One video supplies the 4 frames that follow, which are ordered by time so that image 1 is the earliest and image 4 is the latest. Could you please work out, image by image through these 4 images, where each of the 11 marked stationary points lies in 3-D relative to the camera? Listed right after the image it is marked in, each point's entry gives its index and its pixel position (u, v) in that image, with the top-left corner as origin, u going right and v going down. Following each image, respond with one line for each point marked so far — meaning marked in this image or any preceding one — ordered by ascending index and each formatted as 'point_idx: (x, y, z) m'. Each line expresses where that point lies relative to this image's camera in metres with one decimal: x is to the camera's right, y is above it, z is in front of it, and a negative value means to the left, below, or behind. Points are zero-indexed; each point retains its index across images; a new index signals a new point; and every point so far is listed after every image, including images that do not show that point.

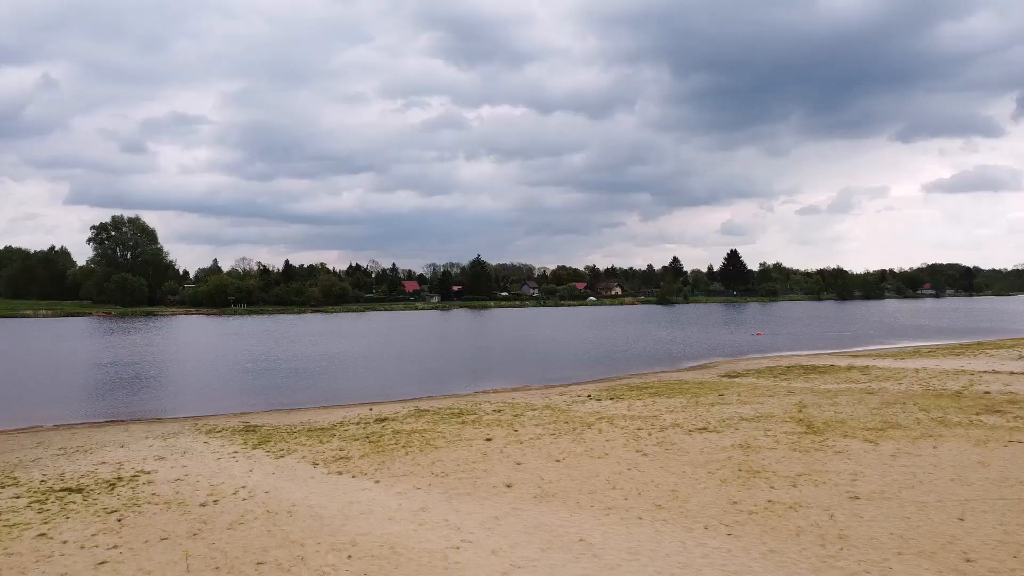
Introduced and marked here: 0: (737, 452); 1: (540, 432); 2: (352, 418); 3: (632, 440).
0: (+5.9, -4.3, +13.7) m
1: (+0.9, -4.5, +16.2) m
2: (-6.0, -4.8, +19.5) m
3: (+3.5, -4.4, +15.2) m
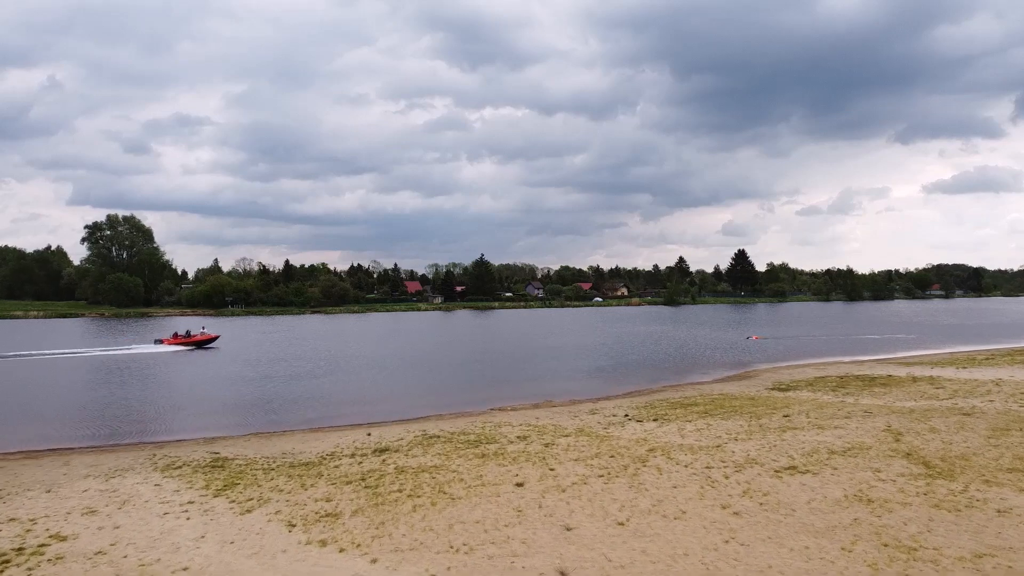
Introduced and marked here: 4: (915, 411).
0: (+6.7, -4.3, +10.1) m
1: (+1.7, -4.5, +12.7) m
2: (-5.1, -4.8, +16.0) m
3: (+4.3, -4.4, +11.6) m
4: (+14.6, -4.5, +19.0) m
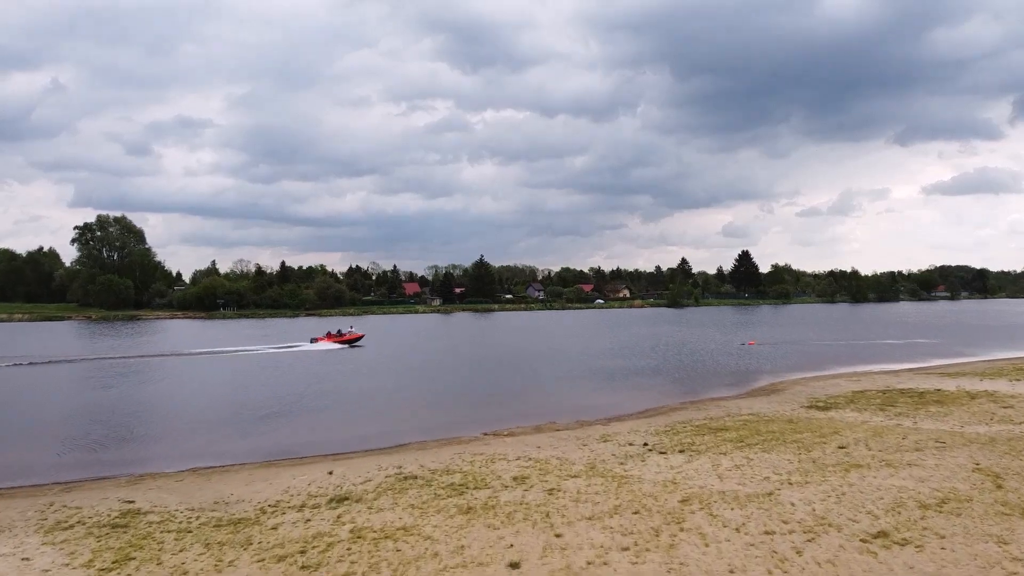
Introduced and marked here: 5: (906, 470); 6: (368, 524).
0: (+6.6, -4.4, +6.8) m
1: (+1.6, -4.6, +9.4) m
2: (-5.2, -4.9, +12.7) m
3: (+4.2, -4.5, +8.3) m
4: (+14.5, -4.6, +15.6) m
5: (+10.0, -4.6, +13.3) m
6: (-2.9, -4.7, +10.5) m
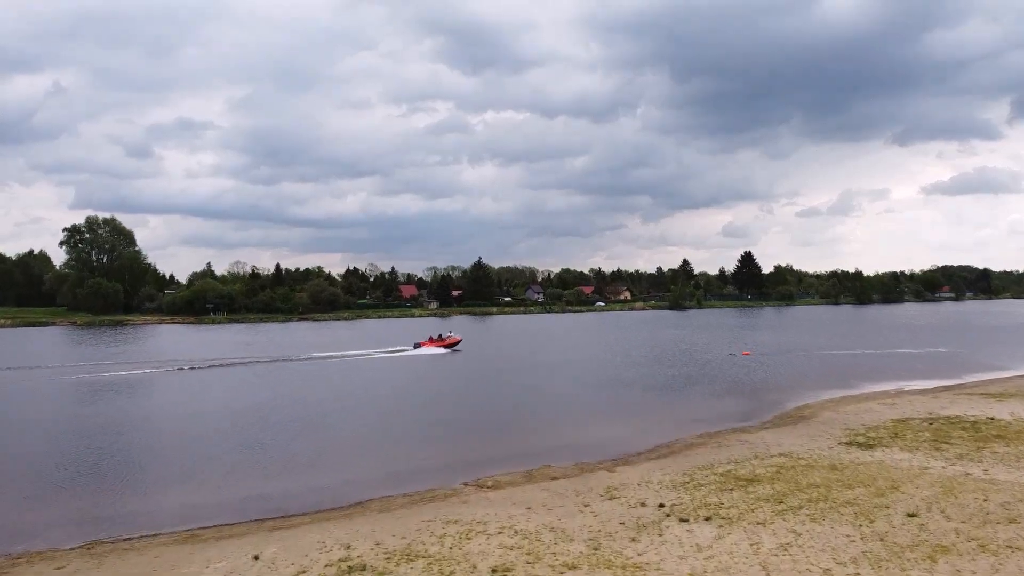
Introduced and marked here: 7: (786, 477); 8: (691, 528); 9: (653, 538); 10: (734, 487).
0: (+6.2, -5.0, +3.6) m
1: (+1.2, -5.2, +6.2) m
2: (-5.6, -5.6, +9.5) m
3: (+3.8, -5.1, +5.1) m
4: (+14.0, -5.1, +12.4) m
5: (+9.6, -5.2, +10.1) m
6: (-3.3, -5.3, +7.3) m
7: (+7.9, -5.5, +15.3) m
8: (+4.1, -5.5, +12.0) m
9: (+3.1, -5.5, +11.6) m
10: (+6.2, -5.5, +14.6) m
